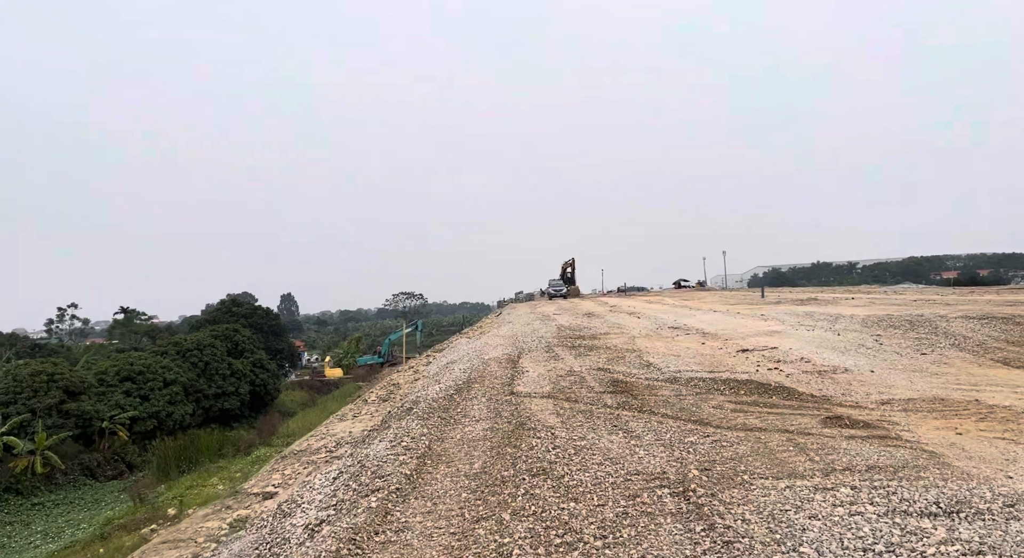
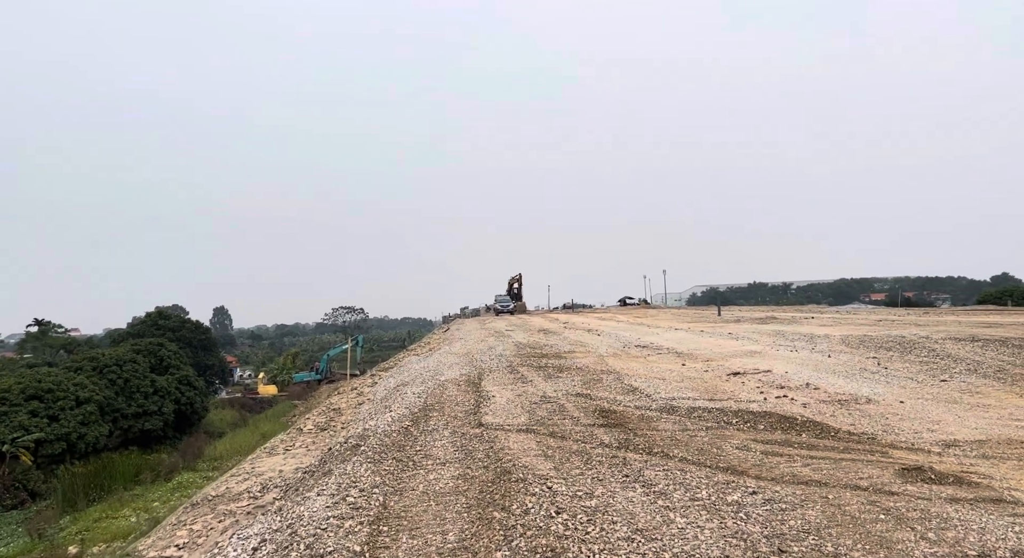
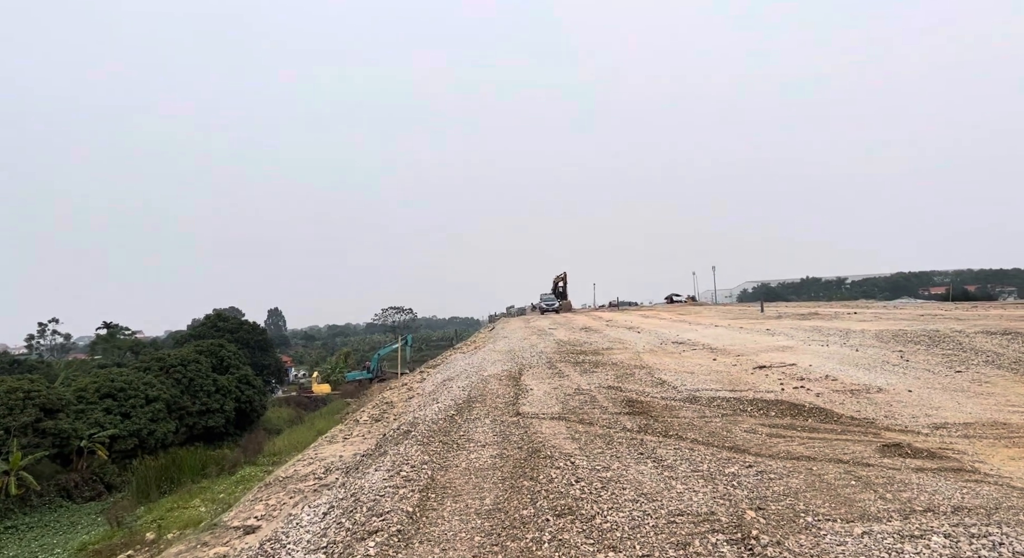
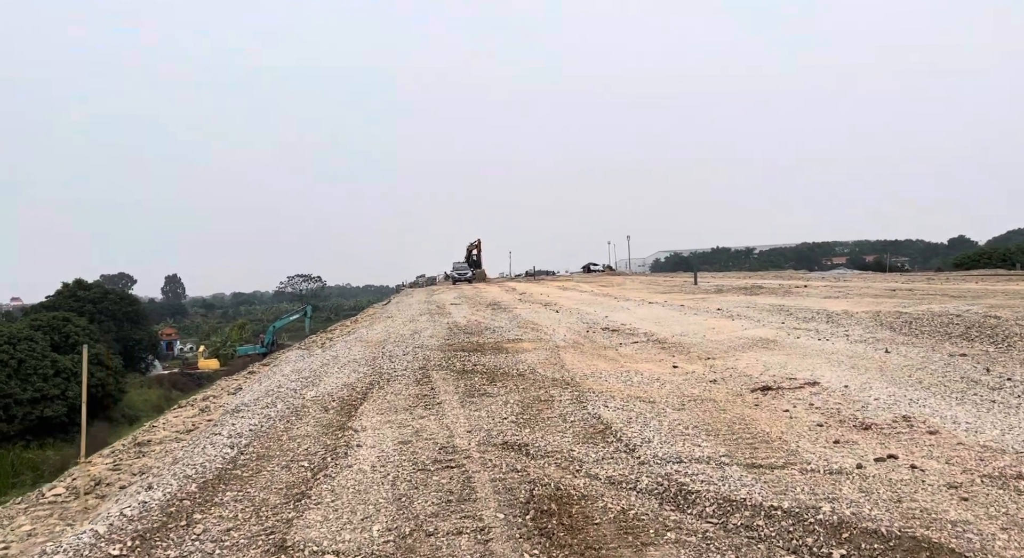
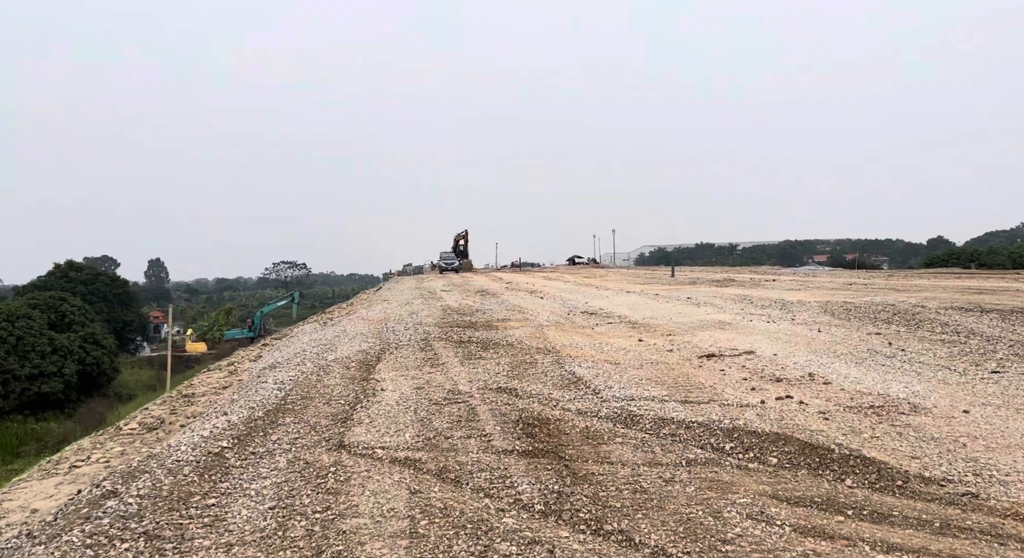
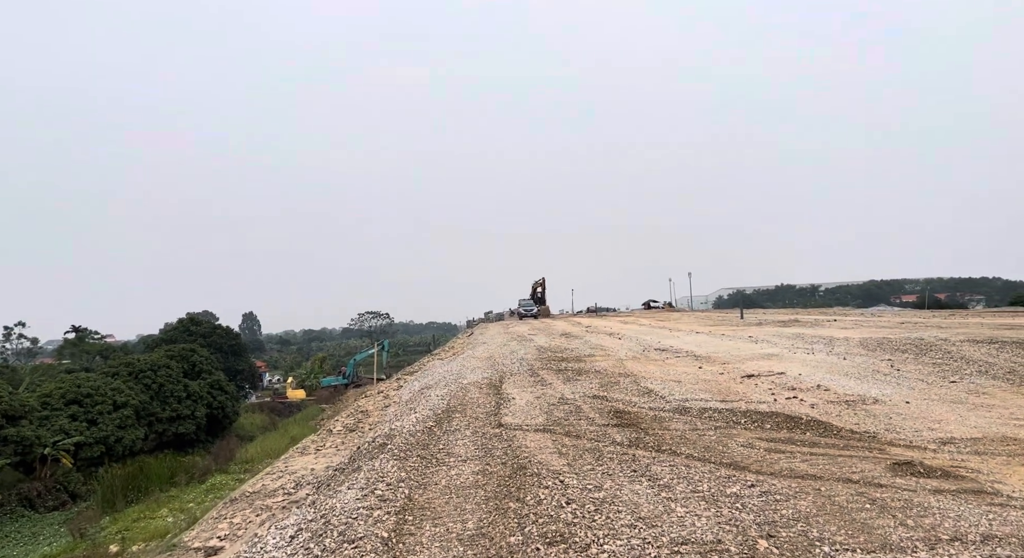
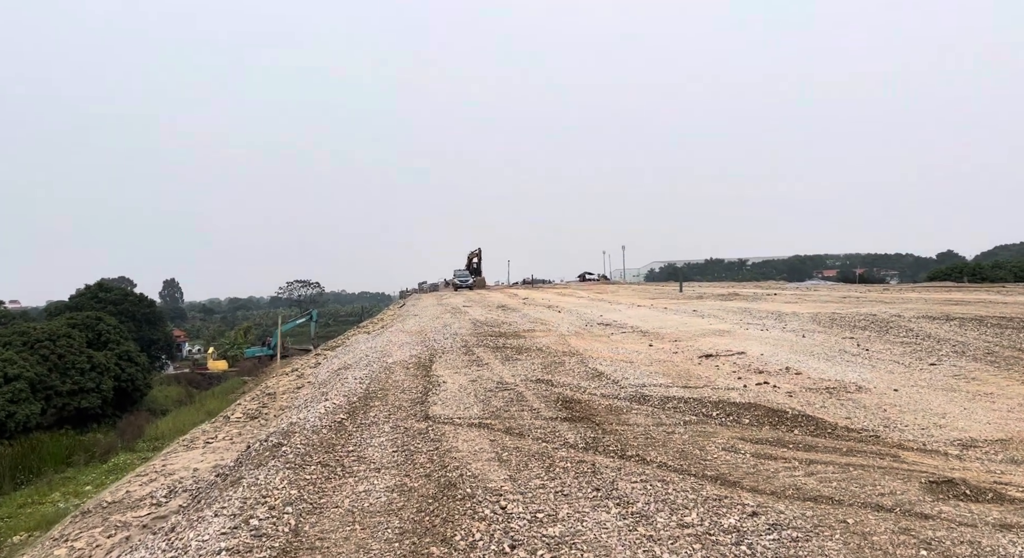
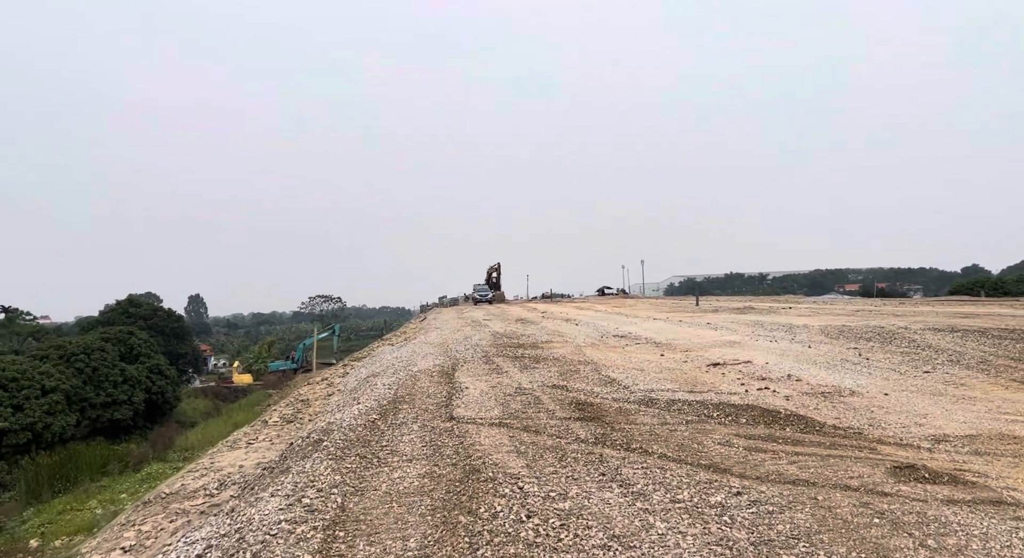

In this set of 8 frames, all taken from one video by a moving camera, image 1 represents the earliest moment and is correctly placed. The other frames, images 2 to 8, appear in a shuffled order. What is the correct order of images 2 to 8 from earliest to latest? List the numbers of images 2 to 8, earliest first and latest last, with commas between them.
3, 6, 2, 8, 7, 5, 4
